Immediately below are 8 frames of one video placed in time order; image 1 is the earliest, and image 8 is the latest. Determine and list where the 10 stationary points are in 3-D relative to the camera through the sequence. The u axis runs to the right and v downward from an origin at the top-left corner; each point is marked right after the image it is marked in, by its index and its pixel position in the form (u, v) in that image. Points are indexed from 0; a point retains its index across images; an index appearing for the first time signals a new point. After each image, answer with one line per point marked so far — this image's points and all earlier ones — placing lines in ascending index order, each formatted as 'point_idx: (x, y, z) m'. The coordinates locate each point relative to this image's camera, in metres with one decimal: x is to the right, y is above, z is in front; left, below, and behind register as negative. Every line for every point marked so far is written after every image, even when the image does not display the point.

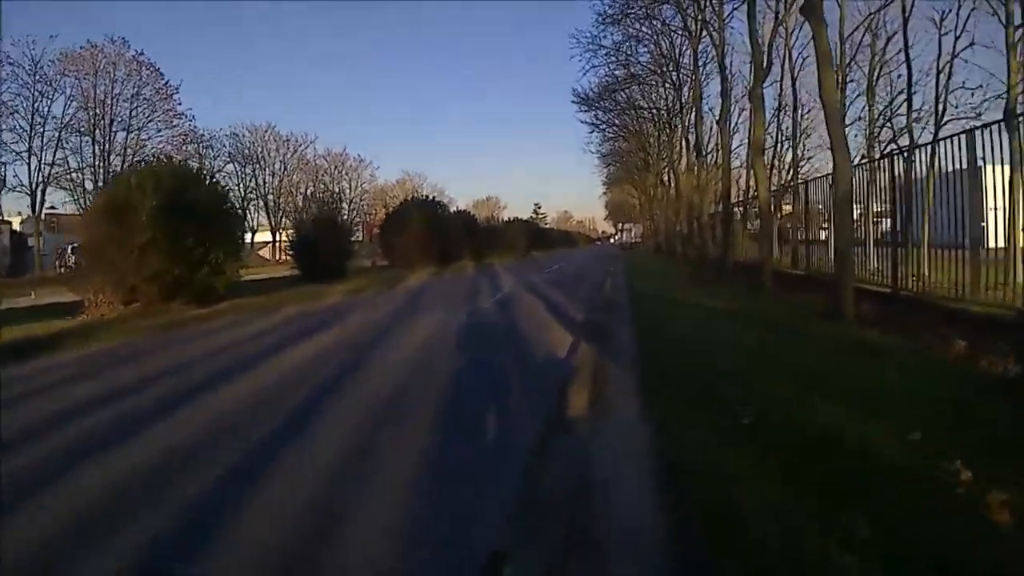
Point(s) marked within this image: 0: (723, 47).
0: (+4.1, +4.7, +18.8) m
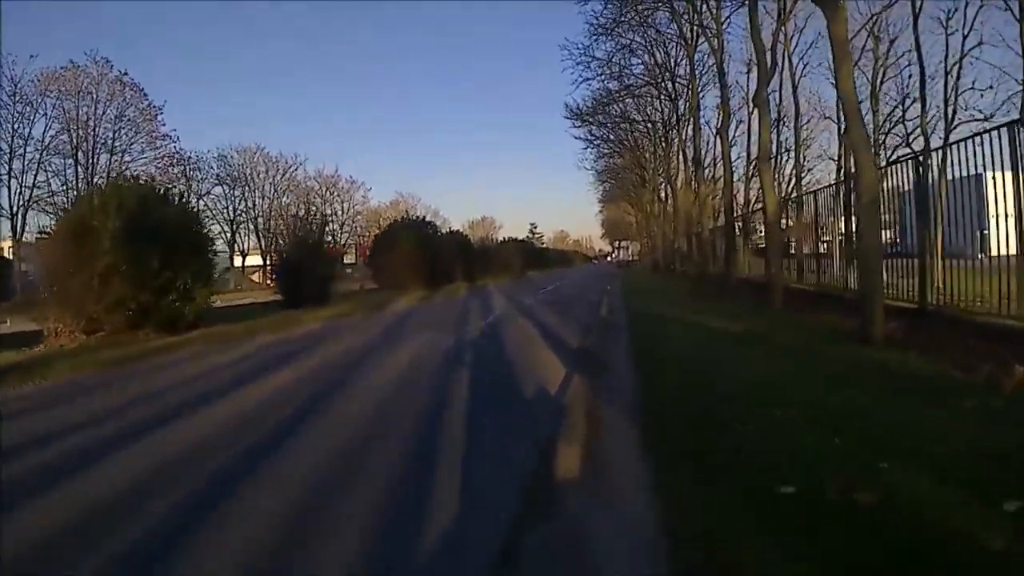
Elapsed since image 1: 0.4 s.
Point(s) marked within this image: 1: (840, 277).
0: (+3.9, +4.4, +18.2) m
1: (+5.3, +0.2, +15.8) m
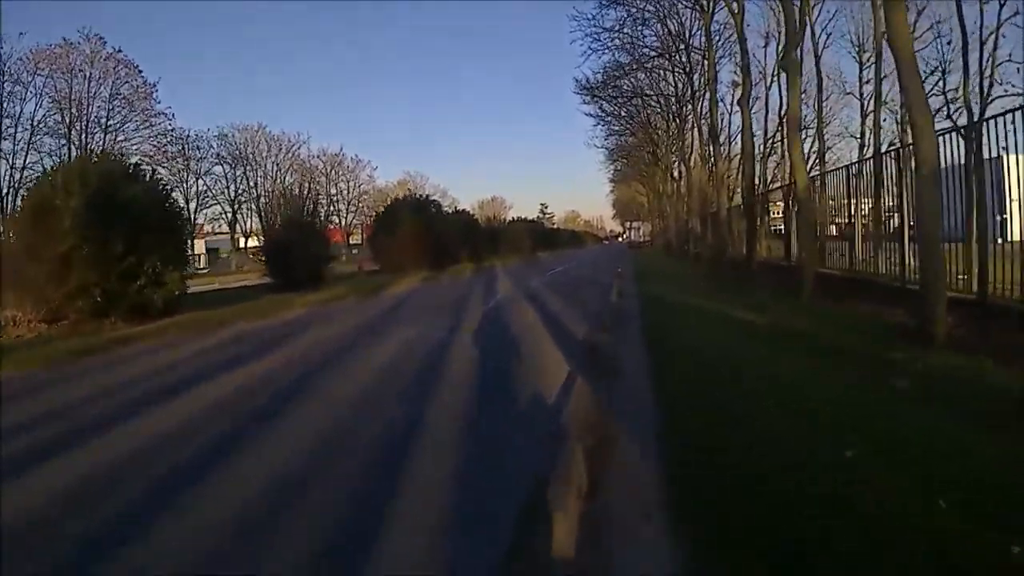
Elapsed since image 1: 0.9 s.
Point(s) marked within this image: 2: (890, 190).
0: (+4.0, +4.7, +17.2) m
1: (+5.4, +0.4, +14.9) m
2: (+5.3, +1.4, +13.8) m
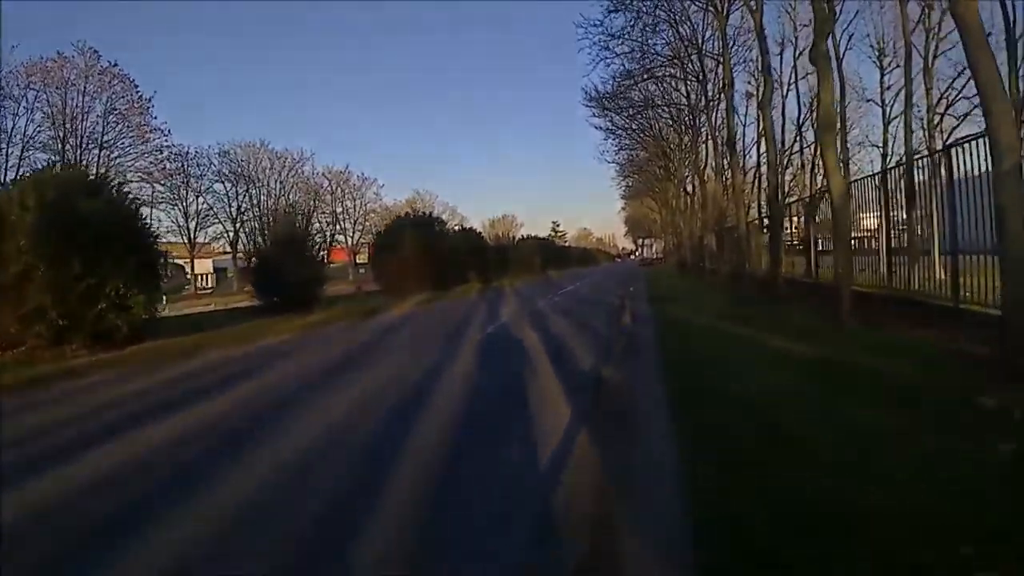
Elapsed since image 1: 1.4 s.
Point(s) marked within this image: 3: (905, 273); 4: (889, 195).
0: (+4.1, +4.4, +16.4) m
1: (+5.5, +0.2, +14.0) m
2: (+5.4, +1.2, +12.9) m
3: (+5.5, +0.2, +14.0) m
4: (+5.5, +1.4, +14.5) m
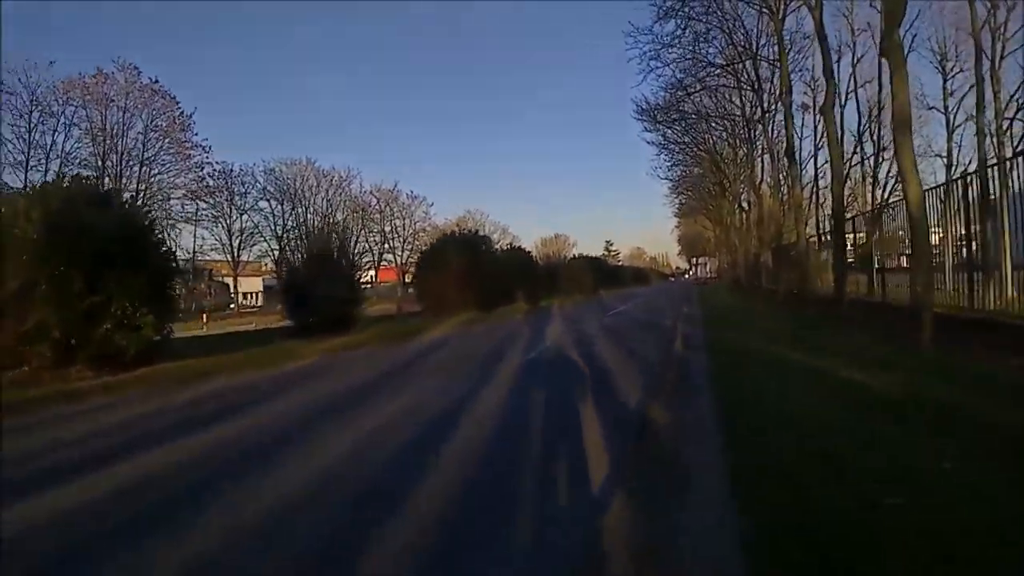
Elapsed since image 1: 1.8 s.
0: (+4.8, +4.1, +15.6) m
1: (+6.1, -0.1, +13.0) m
2: (+5.9, +0.9, +12.0) m
3: (+6.1, -0.1, +13.0) m
4: (+6.1, +1.1, +13.5) m
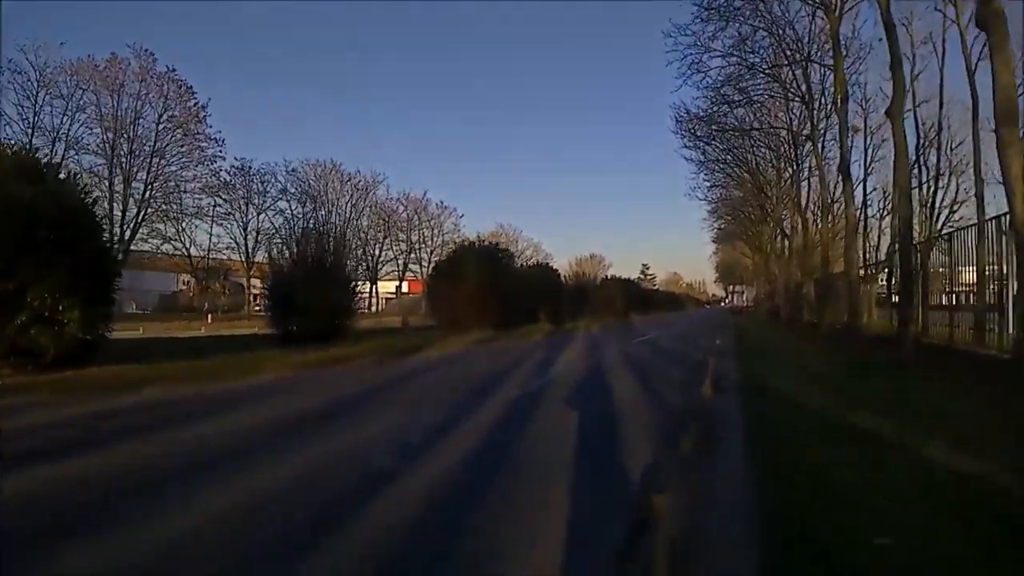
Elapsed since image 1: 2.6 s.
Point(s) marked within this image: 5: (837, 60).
0: (+5.2, +3.5, +14.2) m
1: (+6.2, -0.6, +11.5) m
2: (+6.0, +0.4, +10.5) m
3: (+6.2, -0.6, +11.5) m
4: (+6.3, +0.5, +12.0) m
5: (+5.0, +3.2, +15.3) m
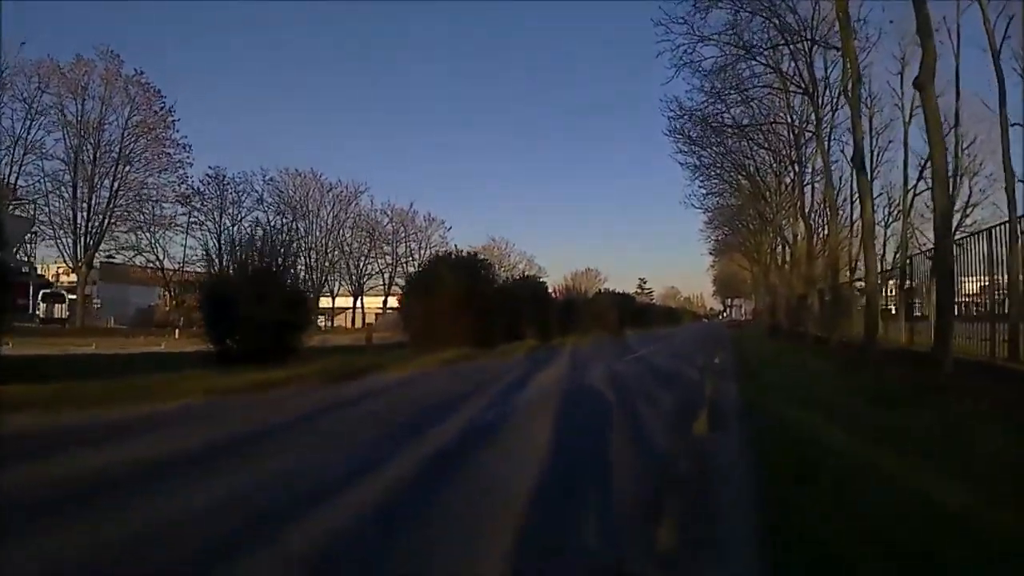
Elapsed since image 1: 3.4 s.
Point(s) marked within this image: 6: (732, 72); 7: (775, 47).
0: (+4.9, +3.4, +13.0) m
1: (+5.9, -0.7, +10.3) m
2: (+5.8, +0.3, +9.3) m
3: (+5.9, -0.7, +10.3) m
4: (+6.0, +0.4, +10.8) m
5: (+4.7, +3.0, +14.1) m
6: (+4.5, +4.0, +19.9) m
7: (+5.3, +4.4, +19.7) m
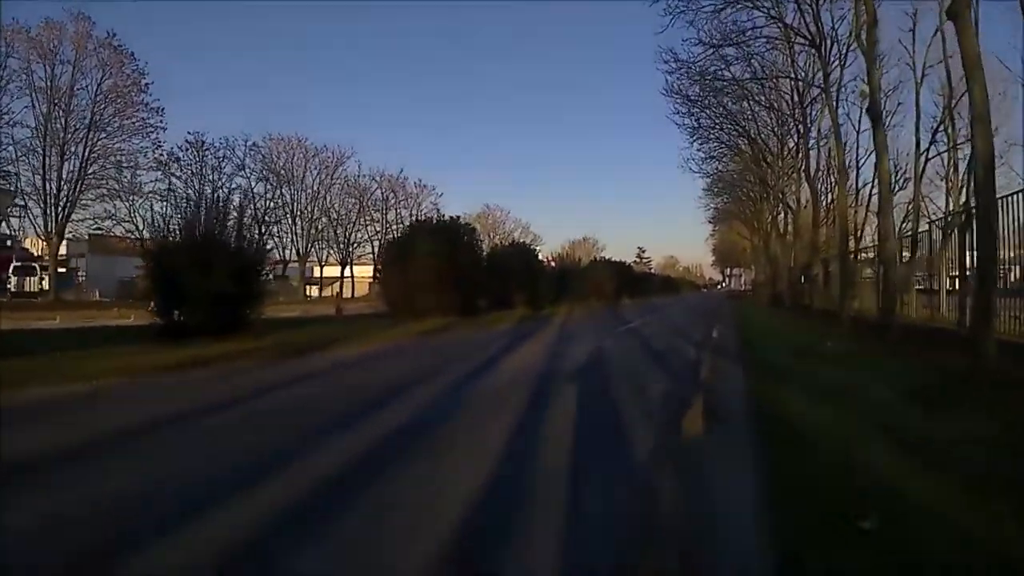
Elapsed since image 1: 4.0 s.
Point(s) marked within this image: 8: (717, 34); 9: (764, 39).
0: (+4.7, +3.8, +12.1) m
1: (+5.8, -0.4, +9.5) m
2: (+5.6, +0.6, +8.4) m
3: (+5.7, -0.4, +9.5) m
4: (+5.8, +0.7, +9.9) m
5: (+4.5, +3.4, +13.1) m
6: (+4.3, +4.6, +19.0) m
7: (+5.1, +5.0, +18.7) m
8: (+4.0, +4.6, +19.2) m
9: (+5.2, +4.5, +19.7) m
